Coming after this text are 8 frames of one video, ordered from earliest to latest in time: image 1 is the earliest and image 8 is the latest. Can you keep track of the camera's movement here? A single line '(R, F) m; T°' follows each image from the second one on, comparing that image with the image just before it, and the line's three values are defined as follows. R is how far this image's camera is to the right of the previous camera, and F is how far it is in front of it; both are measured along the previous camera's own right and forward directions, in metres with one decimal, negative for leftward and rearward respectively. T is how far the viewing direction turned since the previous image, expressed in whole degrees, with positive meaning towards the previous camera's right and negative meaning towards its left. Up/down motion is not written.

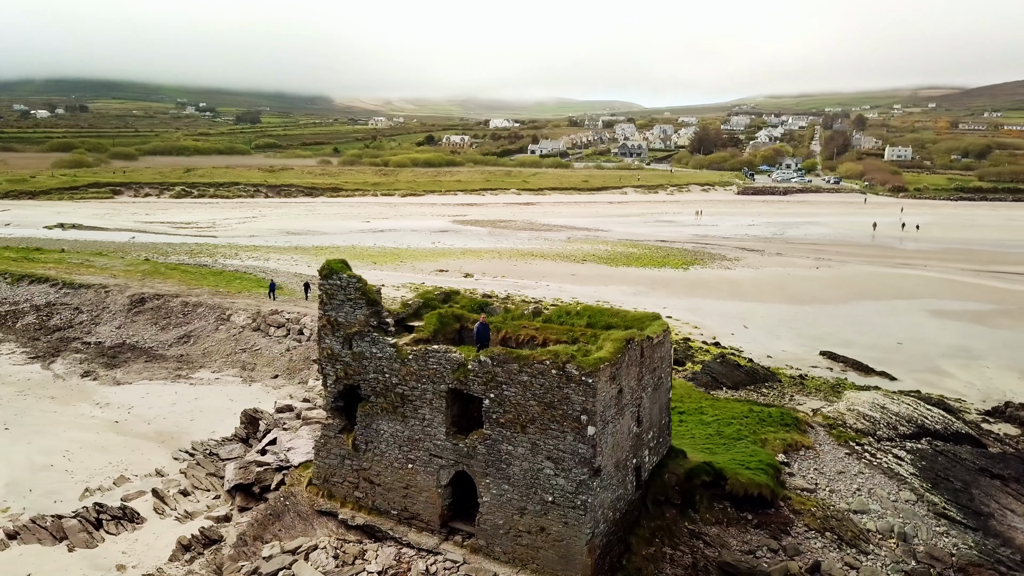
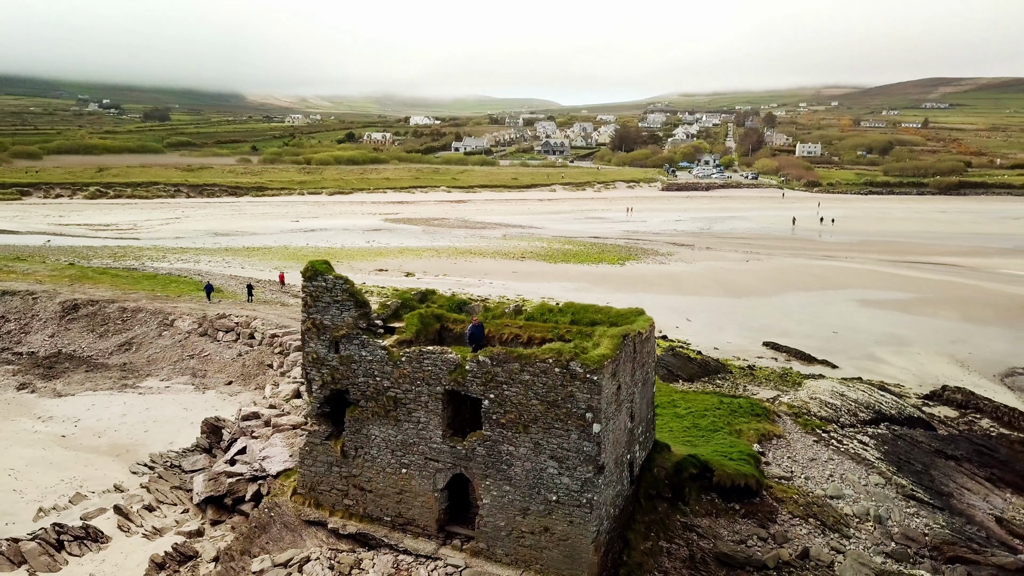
(-0.9, +0.2) m; +5°
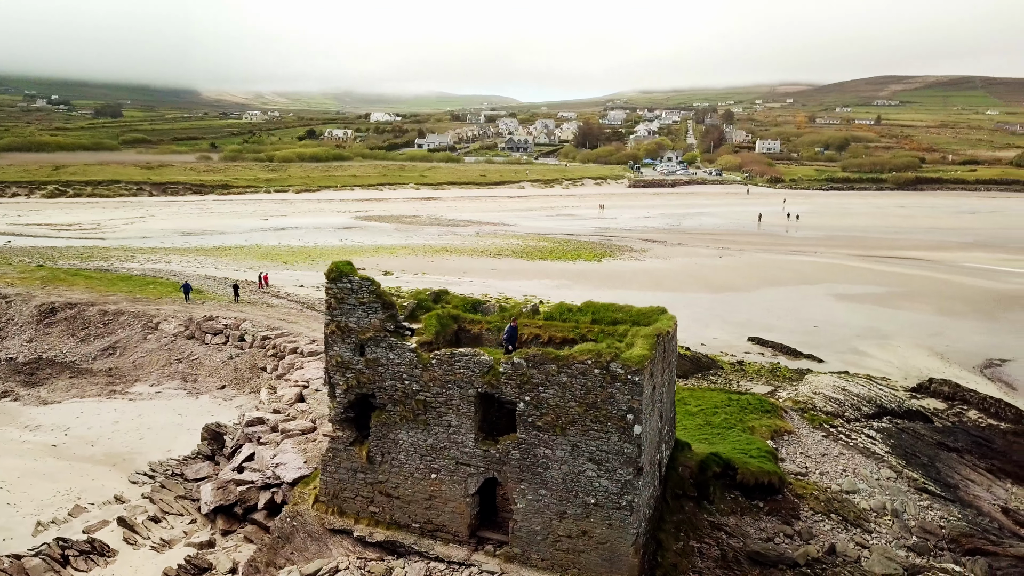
(-0.9, +0.2) m; +3°
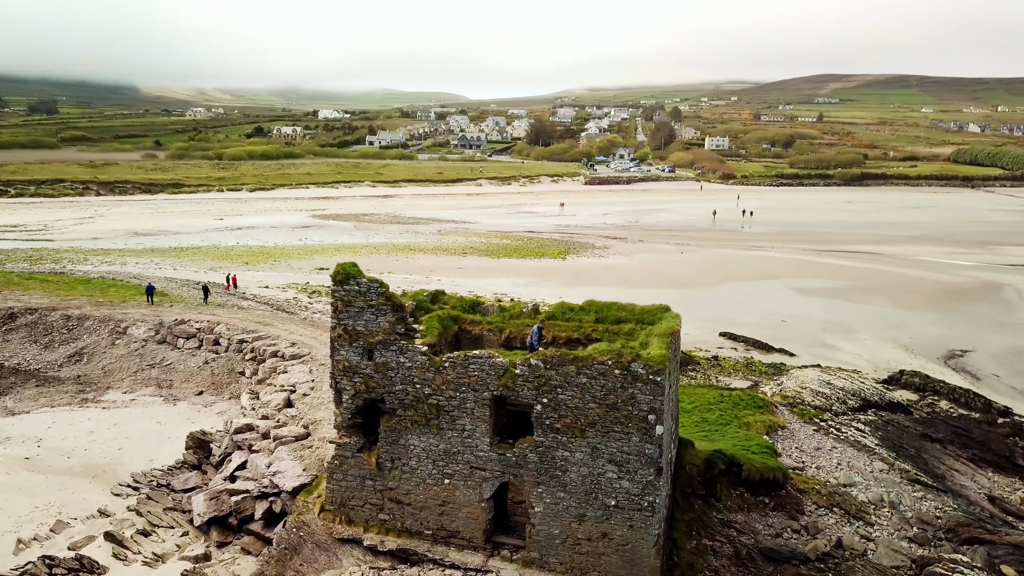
(-0.8, +0.2) m; +3°
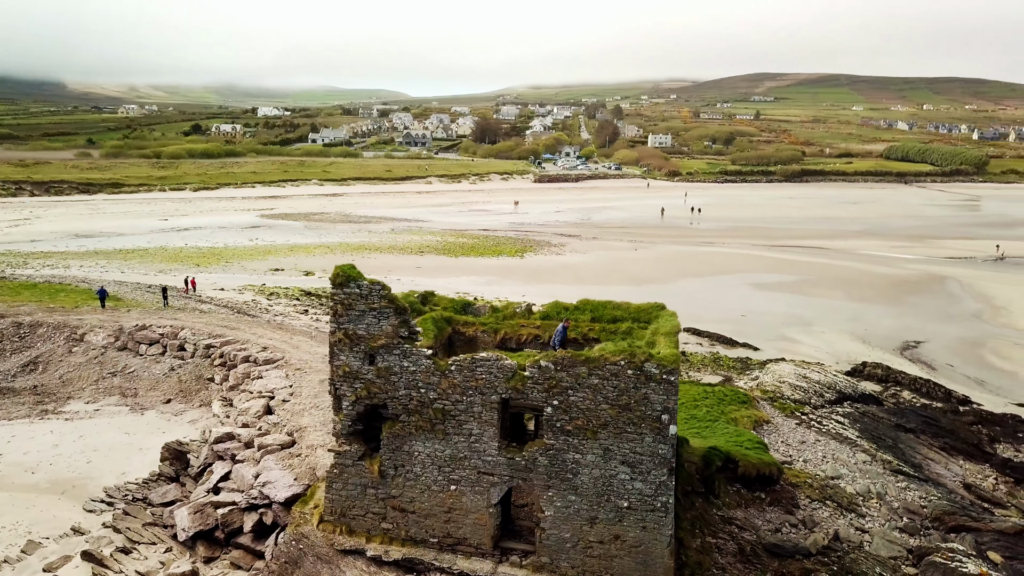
(-0.7, +0.2) m; +4°
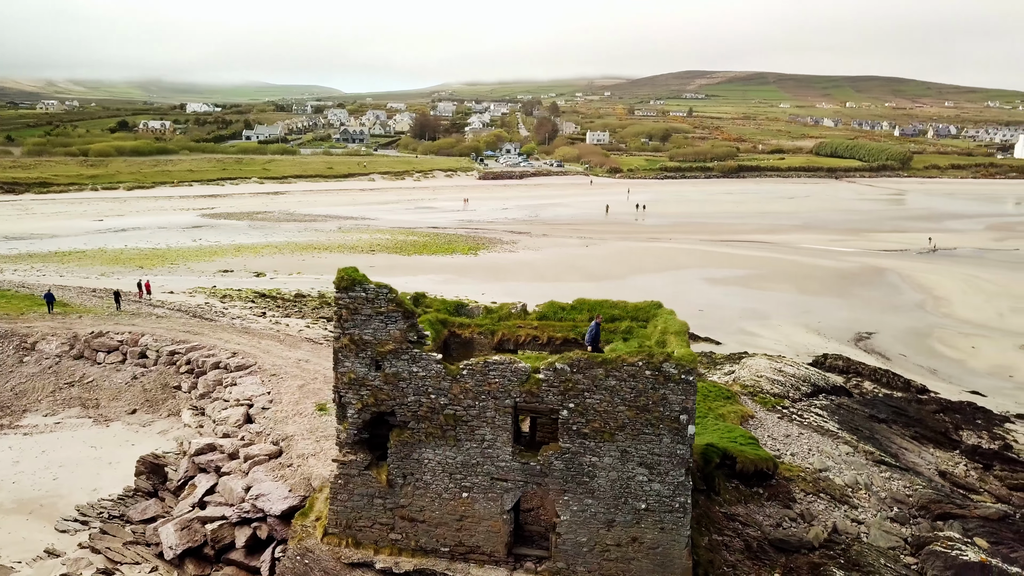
(-0.8, +0.2) m; +4°
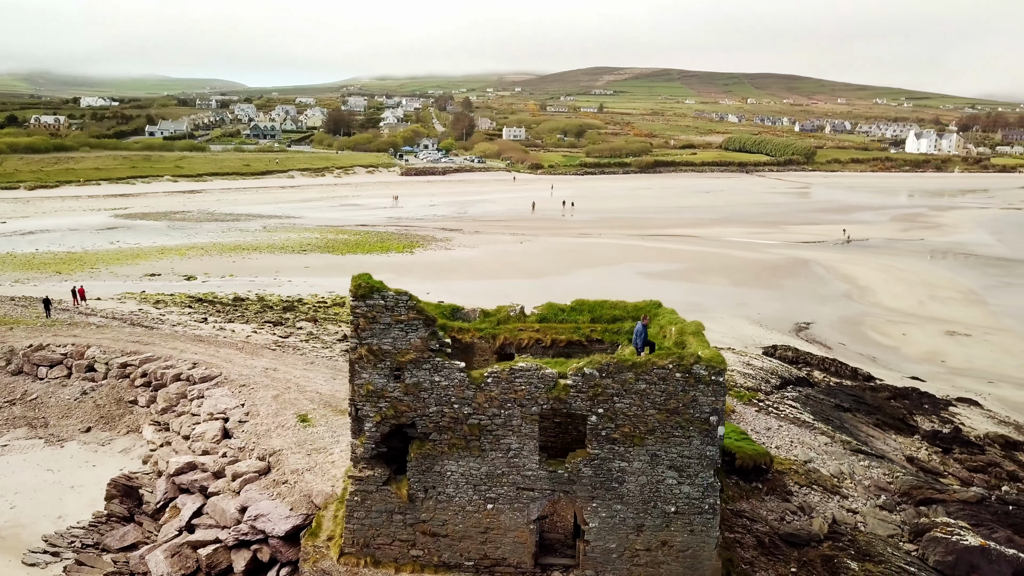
(-1.2, +0.3) m; +6°
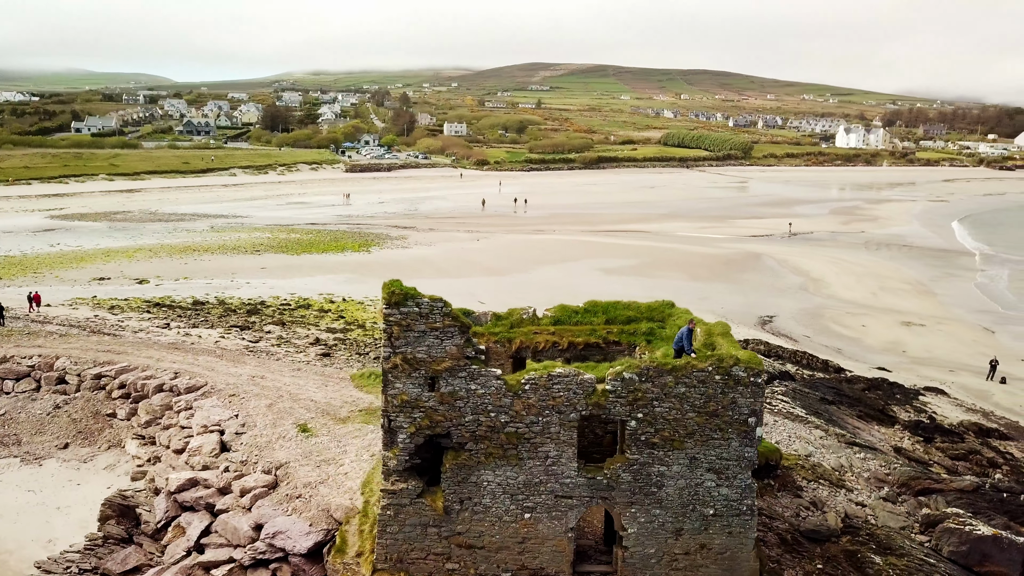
(-1.0, +0.2) m; +4°
